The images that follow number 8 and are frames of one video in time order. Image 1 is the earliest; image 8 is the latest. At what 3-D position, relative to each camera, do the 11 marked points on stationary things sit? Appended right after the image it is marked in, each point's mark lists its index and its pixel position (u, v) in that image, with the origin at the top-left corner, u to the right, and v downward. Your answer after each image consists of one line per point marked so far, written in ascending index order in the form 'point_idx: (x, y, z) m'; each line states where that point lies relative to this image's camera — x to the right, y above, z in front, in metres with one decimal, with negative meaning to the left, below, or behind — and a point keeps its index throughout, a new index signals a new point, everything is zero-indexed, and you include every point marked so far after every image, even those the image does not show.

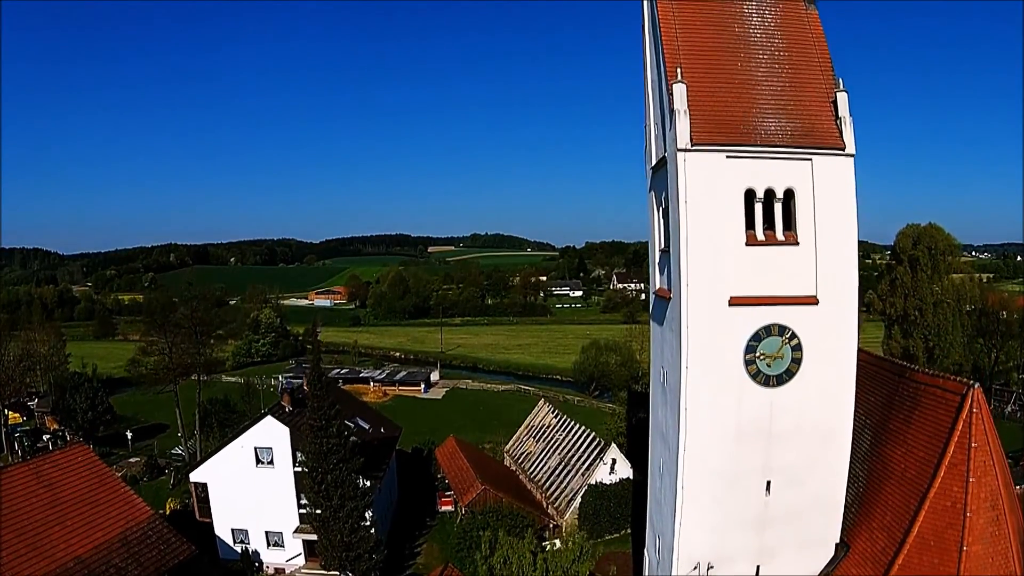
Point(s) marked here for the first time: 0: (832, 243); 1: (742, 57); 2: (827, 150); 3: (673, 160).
0: (+5.1, +0.7, +10.4) m
1: (+3.8, +3.6, +10.2) m
2: (+4.9, +2.1, +9.8) m
3: (+2.6, +2.0, +10.1) m
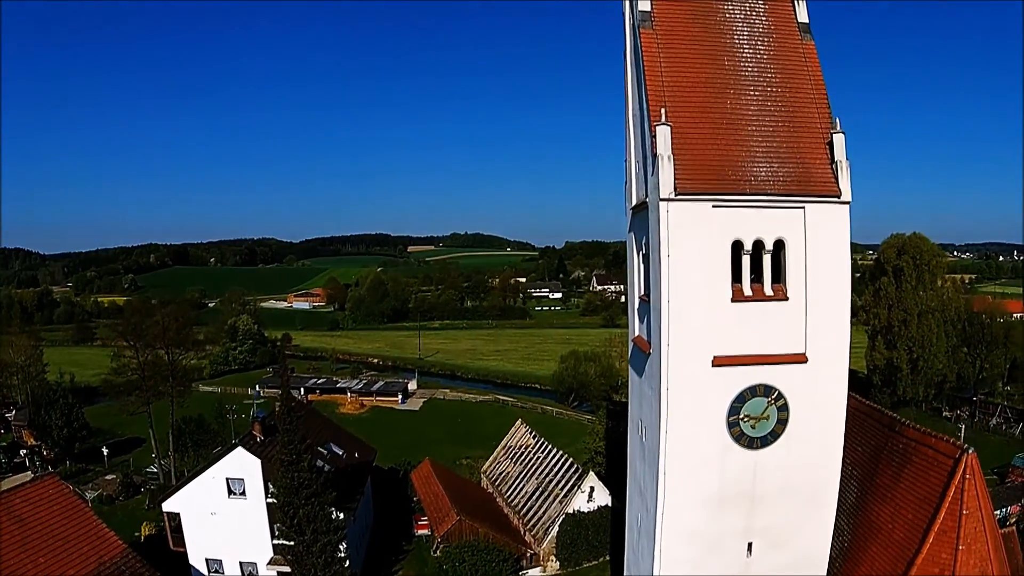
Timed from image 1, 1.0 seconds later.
0: (+4.6, -0.2, +9.5) m
1: (+3.3, +2.8, +9.3) m
2: (+4.3, +1.2, +9.0) m
3: (+2.0, +1.1, +9.2) m
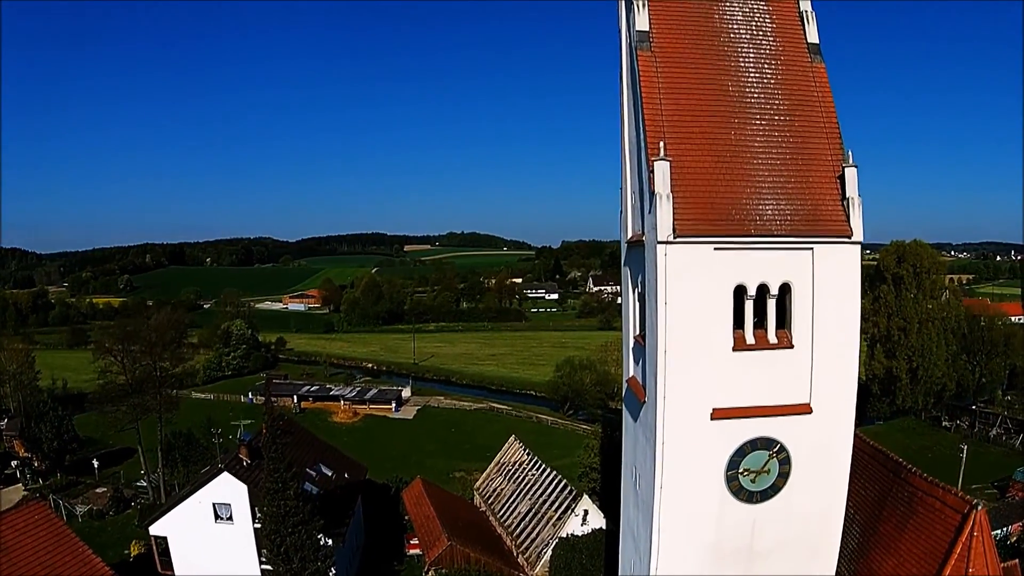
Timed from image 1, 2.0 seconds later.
0: (+4.3, -0.8, +8.7) m
1: (+3.0, +2.1, +8.5) m
2: (+4.1, +0.6, +8.1) m
3: (+1.8, +0.5, +8.4) m
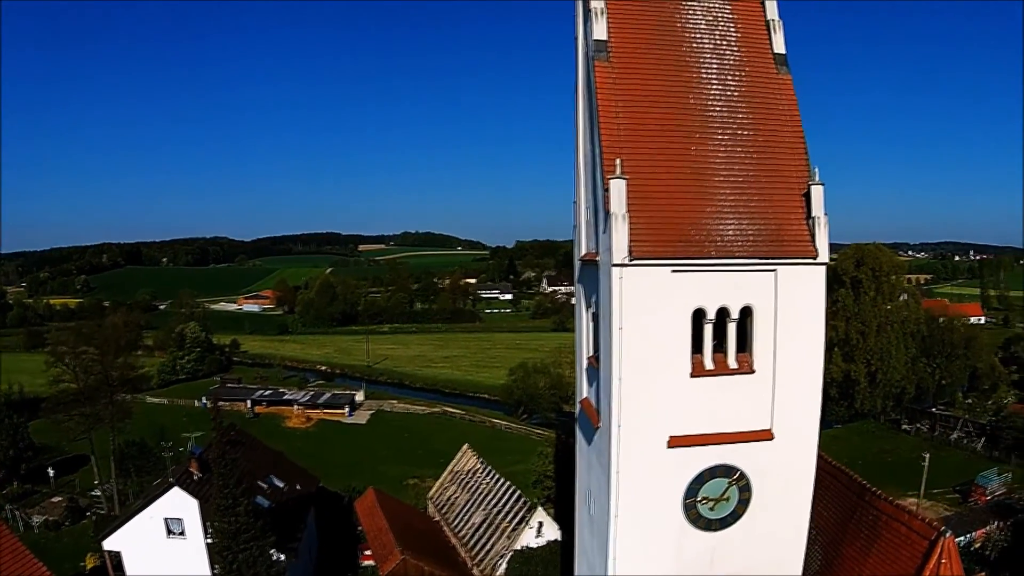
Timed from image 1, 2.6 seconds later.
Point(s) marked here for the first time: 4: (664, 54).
0: (+3.6, -1.1, +8.4) m
1: (+2.3, +1.8, +8.0) m
2: (+3.4, +0.3, +7.8) m
3: (+1.1, +0.2, +7.8) m
4: (+2.0, +3.0, +8.3) m
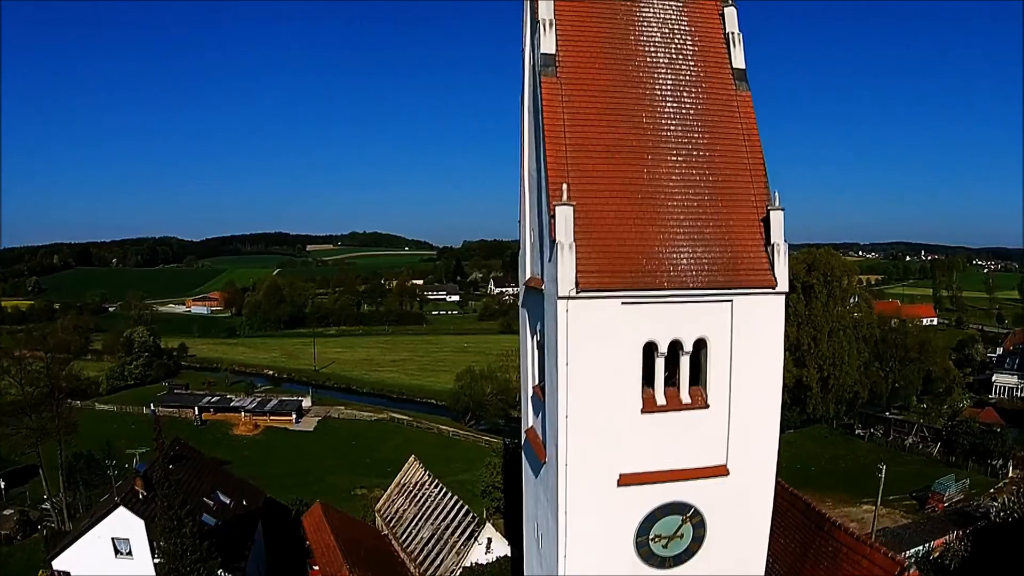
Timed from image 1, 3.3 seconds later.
0: (+2.9, -1.4, +8.0) m
1: (+1.6, +1.5, +7.5) m
2: (+2.8, 0.0, +7.4) m
3: (+0.4, -0.2, +7.2) m
4: (+1.3, +2.7, +7.8) m
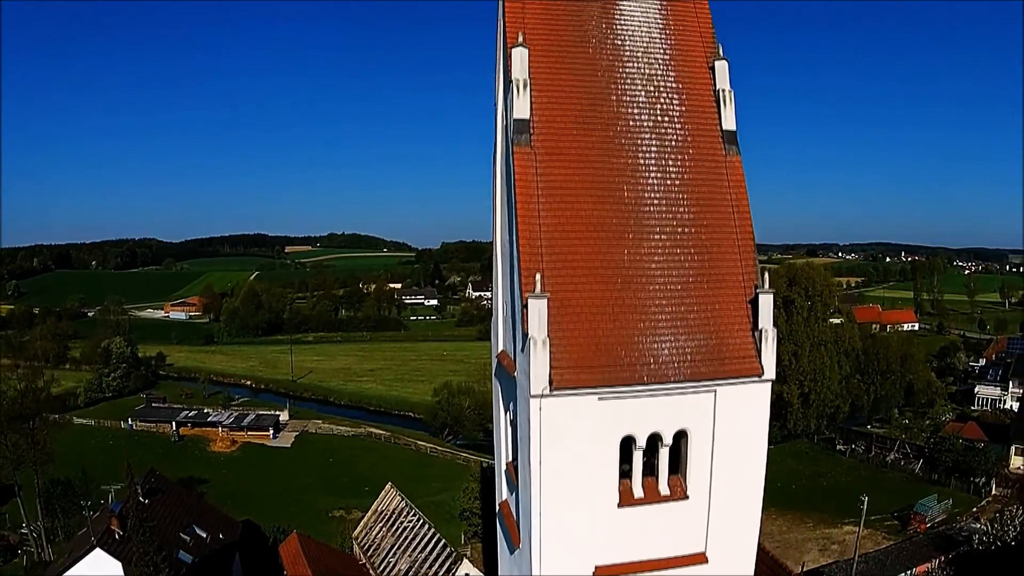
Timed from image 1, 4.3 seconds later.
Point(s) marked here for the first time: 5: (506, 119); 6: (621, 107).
0: (+2.6, -2.3, +7.5) m
1: (+1.3, +0.5, +7.0) m
2: (+2.4, -0.9, +6.9) m
3: (+0.1, -1.1, +6.7) m
4: (+0.9, +1.7, +7.3) m
5: (-0.1, +1.9, +7.6) m
6: (+1.2, +2.1, +7.5) m
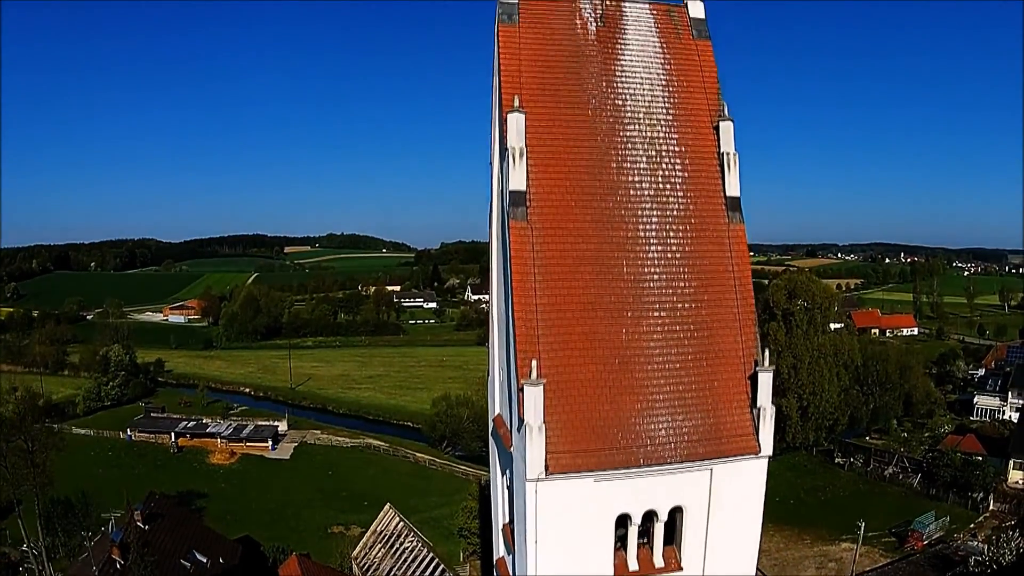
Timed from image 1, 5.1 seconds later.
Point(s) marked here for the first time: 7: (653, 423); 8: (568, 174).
0: (+2.5, -3.2, +7.5) m
1: (+1.2, -0.3, +7.0) m
2: (+2.4, -1.8, +6.9) m
3: (+0.1, -1.9, +6.7) m
4: (+0.8, +0.9, +7.3) m
5: (-0.2, +1.1, +7.6) m
6: (+1.1, +1.2, +7.5) m
7: (+1.4, -1.3, +6.8) m
8: (+0.6, +1.2, +7.4) m
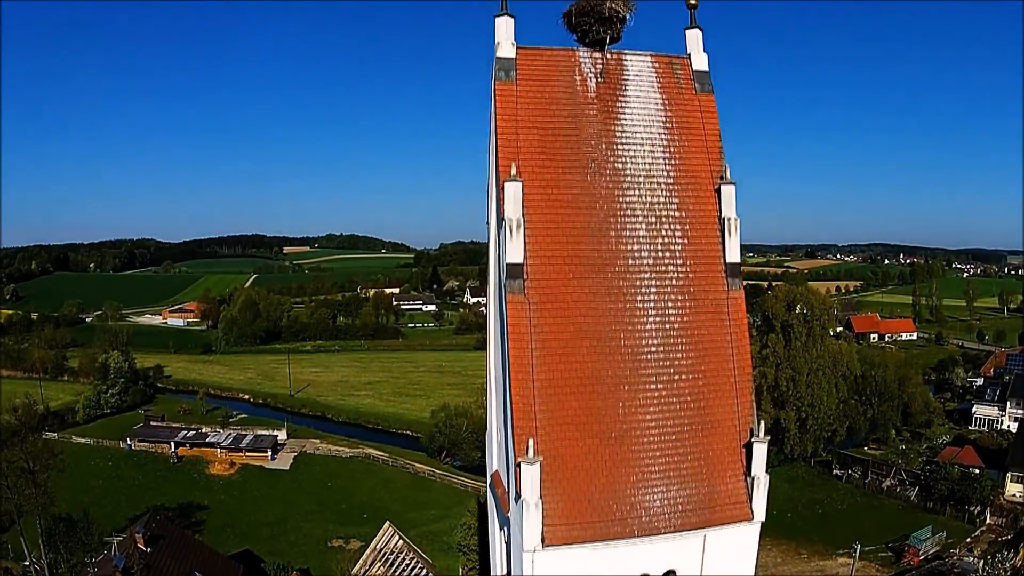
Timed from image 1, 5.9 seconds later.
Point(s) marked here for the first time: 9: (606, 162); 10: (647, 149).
0: (+2.5, -3.9, +7.7) m
1: (+1.2, -1.0, +7.2) m
2: (+2.3, -2.5, +7.1) m
3: (0.0, -2.7, +6.9) m
4: (+0.8, +0.1, +7.4) m
5: (-0.2, +0.4, +7.7) m
6: (+1.1, +0.5, +7.6) m
7: (+1.4, -2.1, +7.0) m
8: (+0.5, +0.5, +7.5) m
9: (+1.1, +1.5, +7.9) m
10: (+1.6, +1.7, +8.1) m
